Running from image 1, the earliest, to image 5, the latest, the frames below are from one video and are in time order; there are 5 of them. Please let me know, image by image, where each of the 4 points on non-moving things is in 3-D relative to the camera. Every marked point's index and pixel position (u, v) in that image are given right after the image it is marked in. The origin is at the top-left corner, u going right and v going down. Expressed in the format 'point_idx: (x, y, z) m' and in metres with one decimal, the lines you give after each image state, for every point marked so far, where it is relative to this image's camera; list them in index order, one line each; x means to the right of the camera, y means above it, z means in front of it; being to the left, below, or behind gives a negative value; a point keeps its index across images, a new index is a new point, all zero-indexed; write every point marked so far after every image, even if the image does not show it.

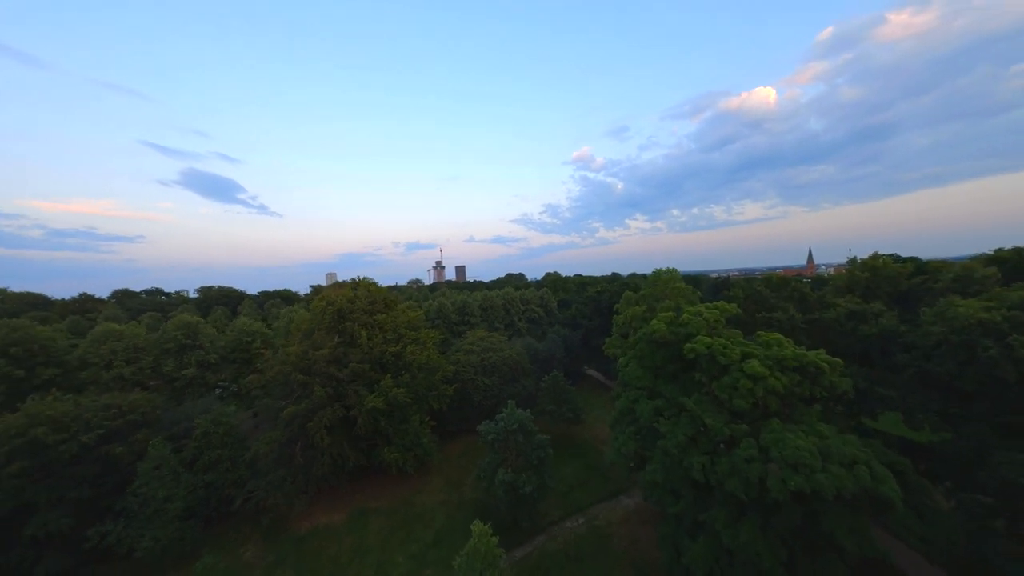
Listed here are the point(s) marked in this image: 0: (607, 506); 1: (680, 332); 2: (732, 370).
0: (+5.9, -13.7, +19.4) m
1: (+7.6, -2.0, +13.9) m
2: (+7.9, -3.0, +11.1) m
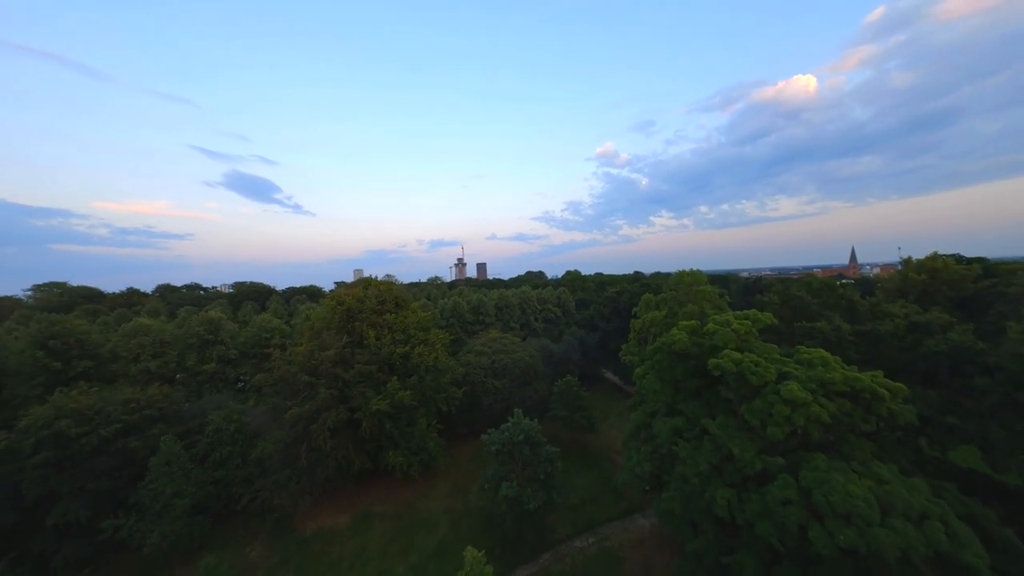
0: (+6.3, -13.9, +18.0) m
1: (+7.7, -2.2, +12.4) m
2: (+7.9, -3.2, +9.5) m
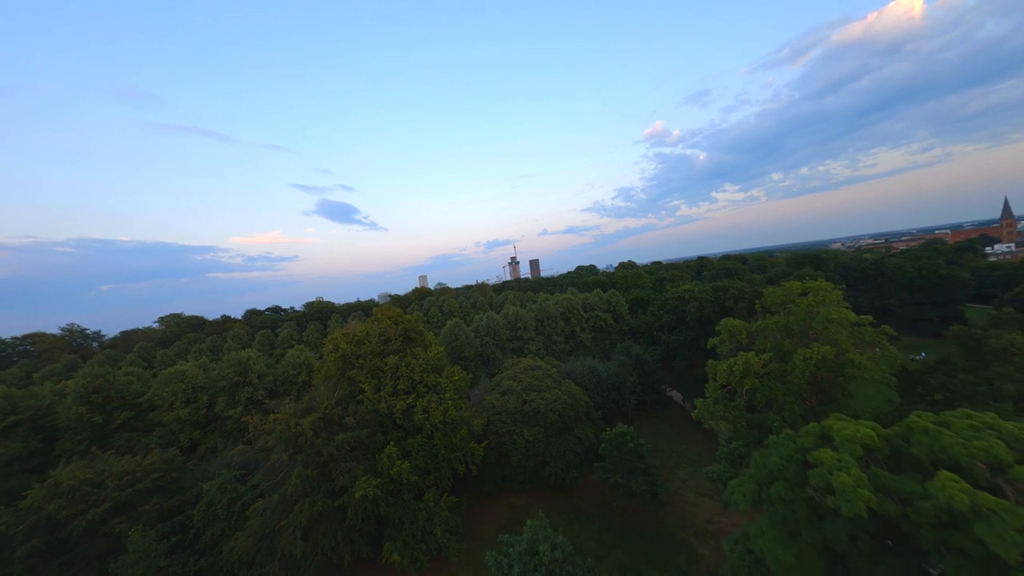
0: (+7.5, -15.2, +11.2) m
1: (+7.0, -3.6, +5.4) m
2: (+6.7, -4.7, +2.6) m
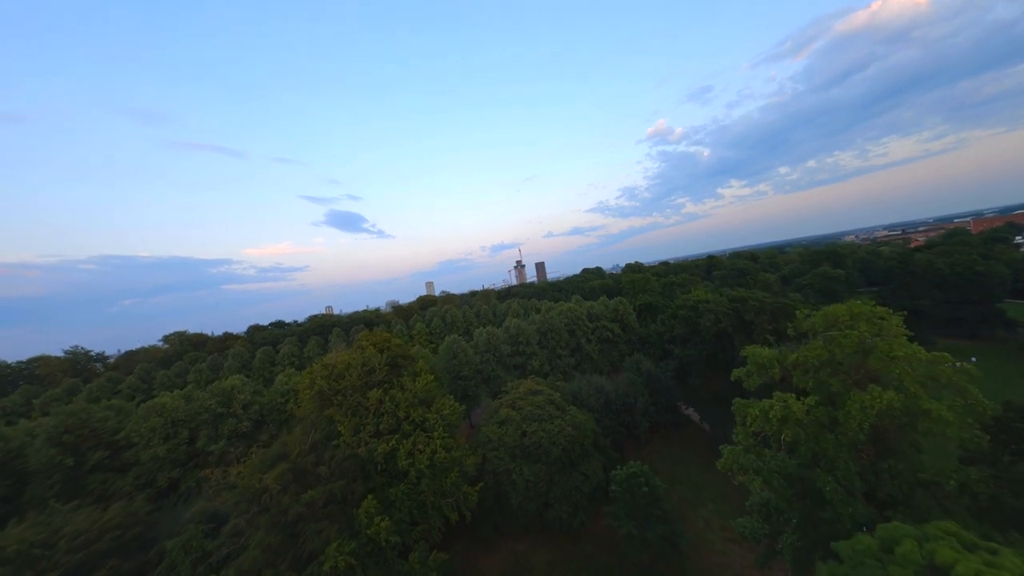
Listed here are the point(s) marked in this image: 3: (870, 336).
0: (+7.2, -16.3, +8.6) m
1: (+6.3, -4.7, +3.0) m
2: (+6.0, -5.7, +0.1) m
3: (+12.2, -1.6, +10.5) m
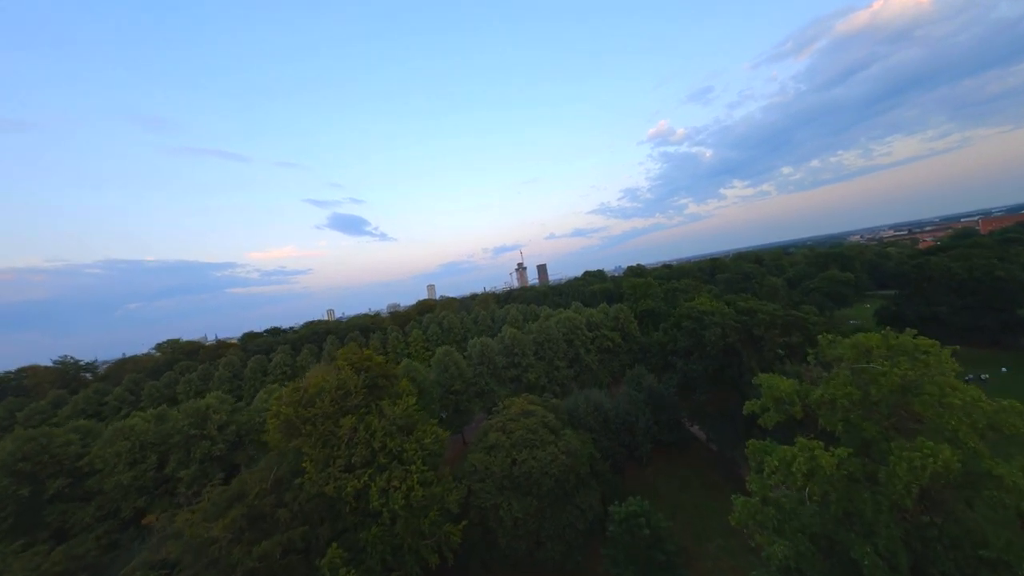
0: (+6.4, -17.2, +6.6) m
1: (+5.3, -5.5, +1.0) m
2: (+5.0, -6.5, -1.8) m
3: (+11.3, -2.5, +8.6) m
